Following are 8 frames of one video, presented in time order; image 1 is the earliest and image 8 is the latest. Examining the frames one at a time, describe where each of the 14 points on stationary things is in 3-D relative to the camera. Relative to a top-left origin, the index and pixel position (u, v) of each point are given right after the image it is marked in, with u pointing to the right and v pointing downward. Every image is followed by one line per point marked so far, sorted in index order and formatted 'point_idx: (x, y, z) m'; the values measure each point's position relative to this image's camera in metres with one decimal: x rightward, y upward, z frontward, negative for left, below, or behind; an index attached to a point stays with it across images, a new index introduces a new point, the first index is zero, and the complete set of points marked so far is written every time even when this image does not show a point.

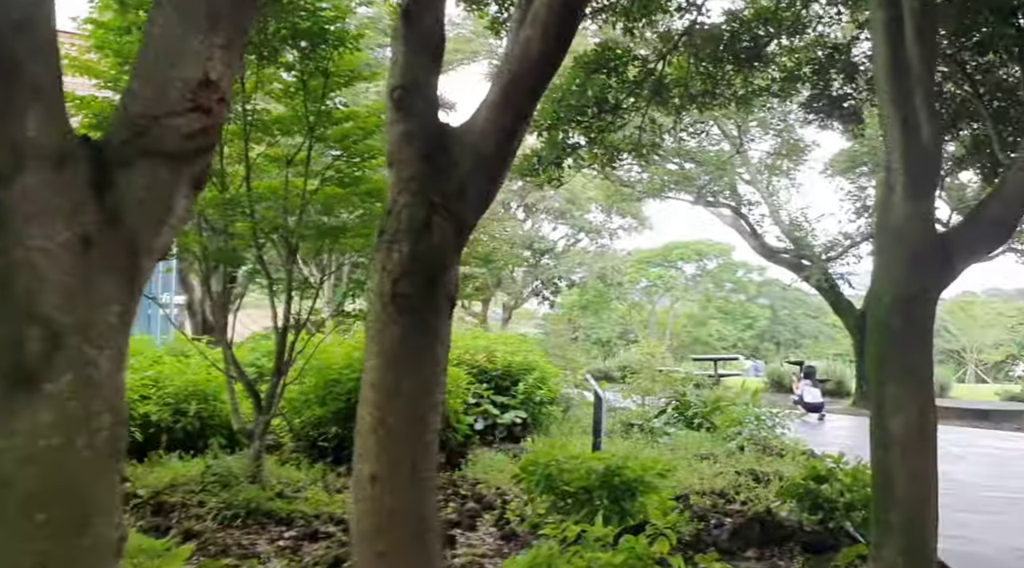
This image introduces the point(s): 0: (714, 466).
0: (+1.6, -1.5, +6.7) m
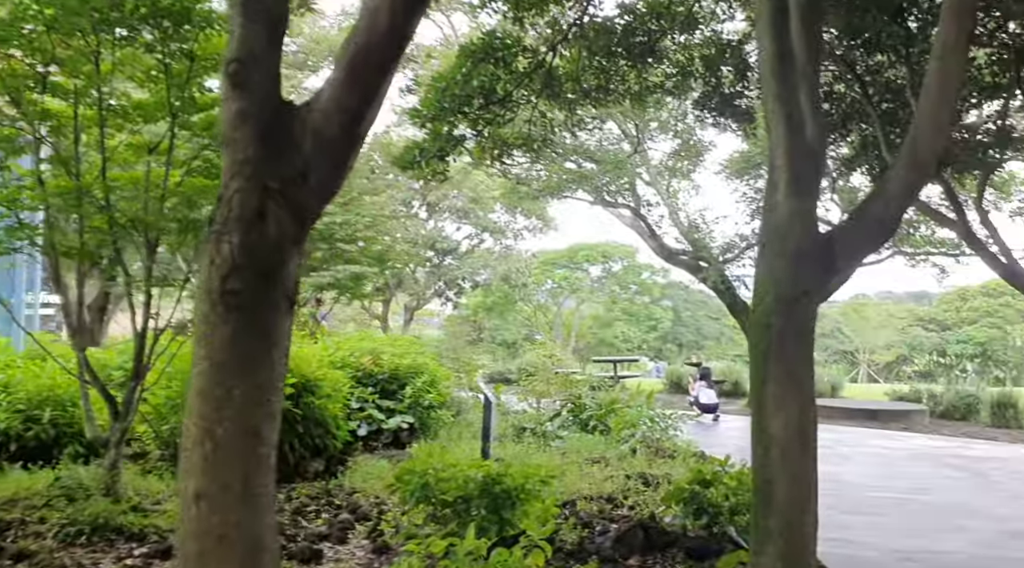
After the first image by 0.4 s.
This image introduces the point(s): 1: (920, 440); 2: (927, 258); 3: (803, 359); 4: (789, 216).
0: (+0.7, -1.5, +6.6) m
1: (+4.6, -1.8, +9.3) m
2: (+6.3, +0.4, +12.6) m
3: (+1.4, -0.4, +3.9) m
4: (+1.3, +0.3, +4.0) m
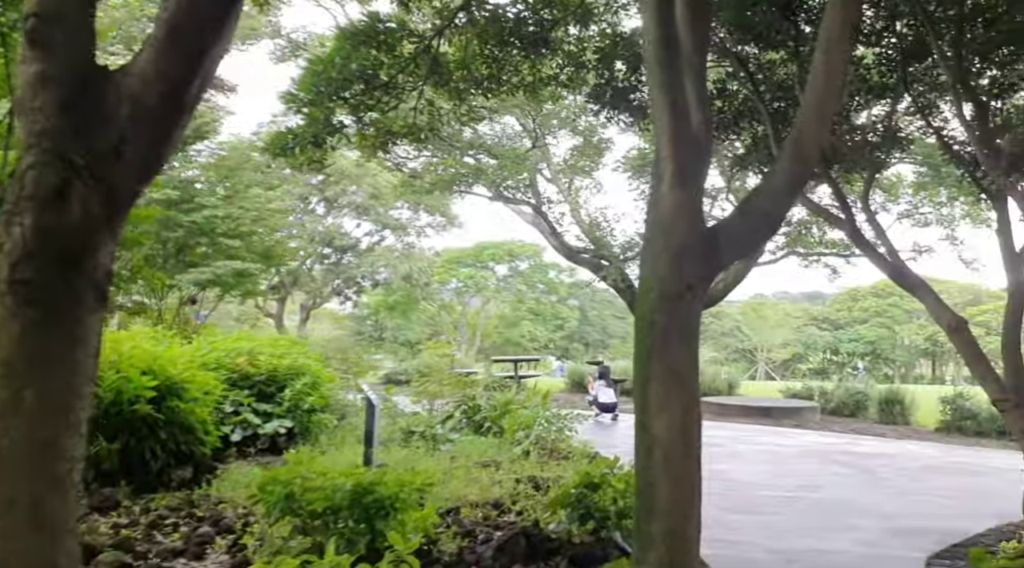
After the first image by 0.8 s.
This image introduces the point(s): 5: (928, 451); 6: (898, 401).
0: (-0.1, -1.5, +6.3) m
1: (+3.4, -1.8, +9.5) m
2: (+4.8, +0.4, +12.9) m
3: (+0.8, -0.3, +3.8) m
4: (+0.8, +0.4, +3.8) m
5: (+4.4, -1.8, +8.6) m
6: (+5.5, -1.7, +11.6) m
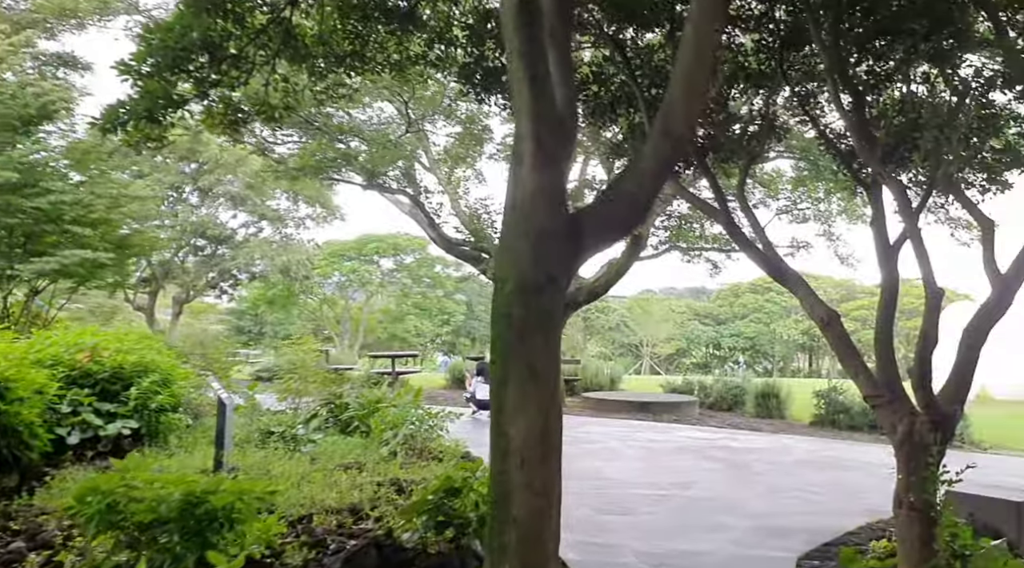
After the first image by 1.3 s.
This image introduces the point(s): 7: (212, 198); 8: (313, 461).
0: (-1.1, -1.4, +5.9) m
1: (+2.0, -1.7, +9.5) m
2: (+3.0, +0.5, +13.1) m
3: (+0.1, -0.3, +3.5) m
4: (+0.1, +0.4, +3.5) m
5: (+3.1, -1.7, +8.7) m
6: (+3.8, -1.6, +11.9) m
7: (-5.9, +1.7, +16.2) m
8: (-1.6, -1.4, +6.4) m
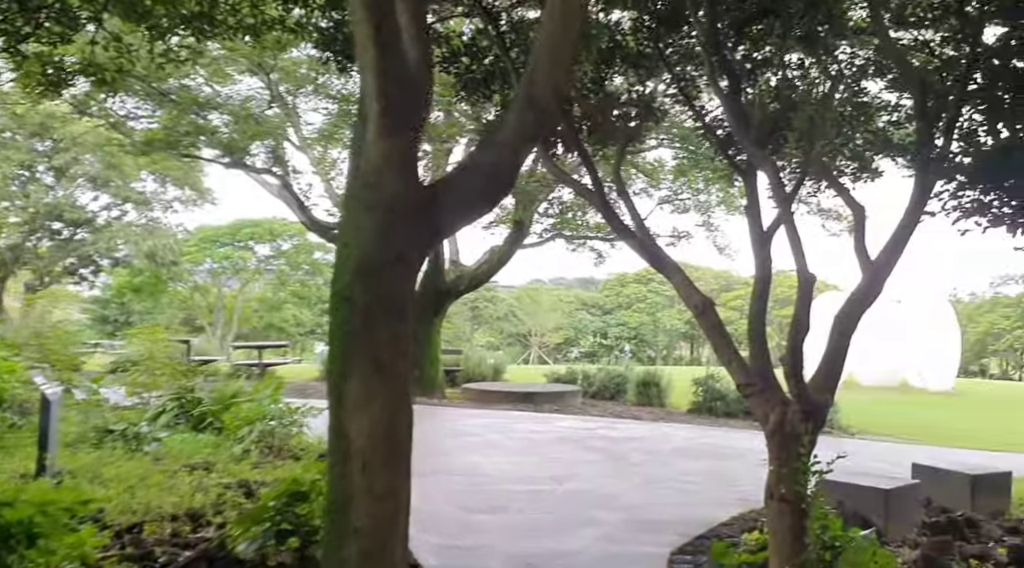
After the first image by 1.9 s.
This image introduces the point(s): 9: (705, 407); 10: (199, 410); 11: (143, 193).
0: (-2.0, -1.3, +5.4) m
1: (+0.6, -1.6, +9.3) m
2: (+1.1, +0.7, +13.0) m
3: (-0.4, -0.2, +3.1) m
4: (-0.5, +0.5, +3.1) m
5: (+1.8, -1.6, +8.7) m
6: (+2.1, -1.4, +11.9) m
7: (-8.1, +2.0, +14.9) m
8: (-2.5, -1.3, +5.8) m
9: (+2.5, -1.6, +10.7) m
10: (-2.7, -1.1, +7.0) m
11: (-7.0, +1.8, +15.5) m
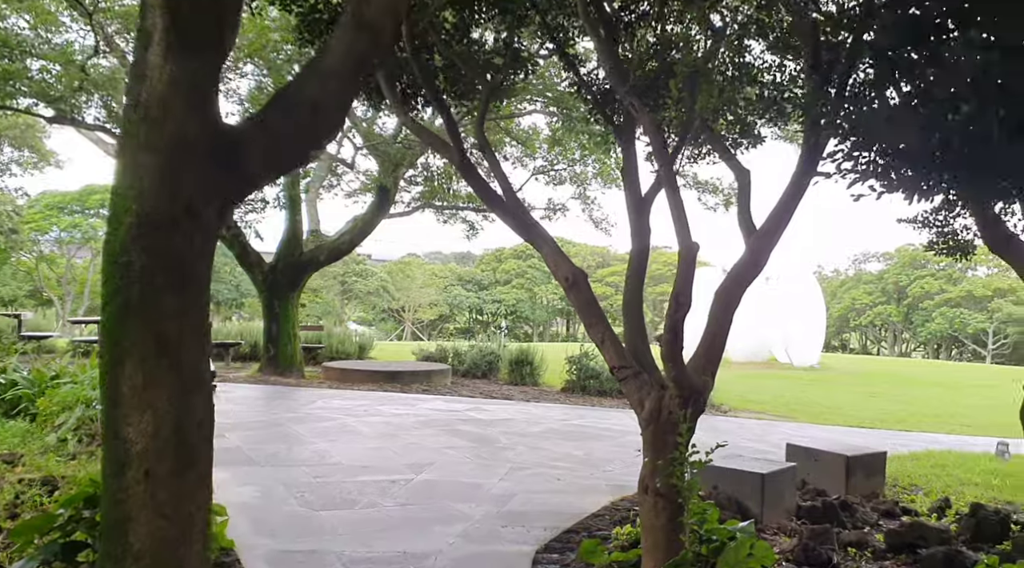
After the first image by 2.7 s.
0: (-2.9, -1.1, +4.5) m
1: (-0.8, -1.3, +8.8) m
2: (-0.8, +1.1, +12.4) m
3: (-1.0, -0.1, +2.4) m
4: (-1.0, +0.6, +2.4) m
5: (+0.4, -1.3, +8.3) m
6: (+0.2, -1.1, +11.5) m
7: (-10.2, +2.5, +12.9) m
8: (-3.4, -1.1, +4.8) m
9: (+0.9, -1.3, +10.4) m
10: (-3.7, -0.8, +6.0) m
11: (-9.2, +2.3, +13.6) m
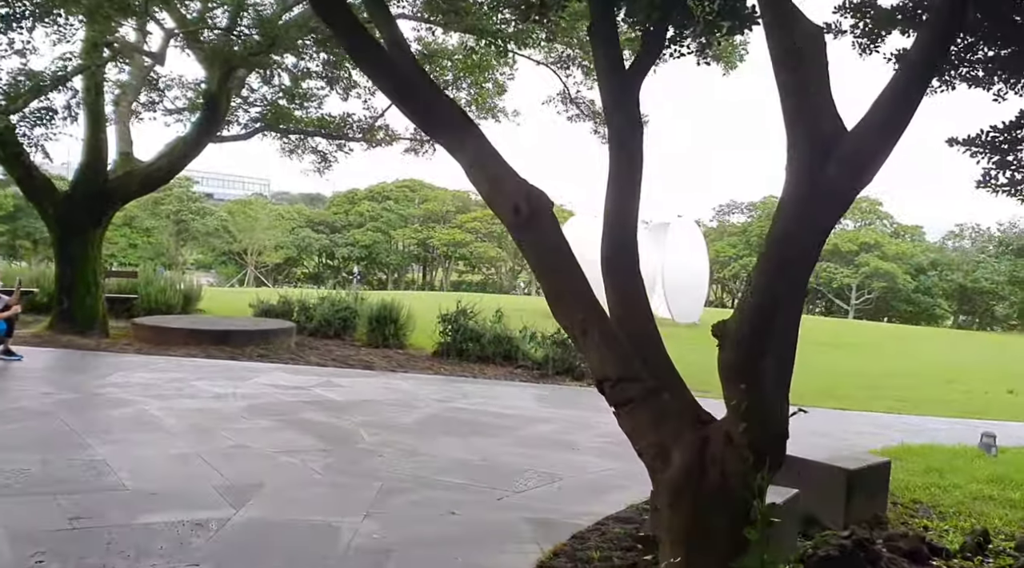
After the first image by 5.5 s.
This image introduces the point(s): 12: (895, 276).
0: (-3.2, -0.8, +2.3) m
1: (-2.0, -0.8, +6.9) m
2: (-2.6, +1.8, +10.3) m
3: (-1.0, 0.0, +0.6) m
4: (-1.0, +0.7, +0.5) m
5: (-0.7, -0.8, +6.7) m
6: (-1.5, -0.4, +9.8) m
7: (-11.9, +3.4, +9.0) m
8: (-3.9, -0.8, +2.5) m
9: (-0.6, -0.7, +8.8) m
10: (-4.4, -0.5, +3.6) m
11: (-11.0, +3.2, +10.0) m
12: (+8.7, +0.2, +18.7) m
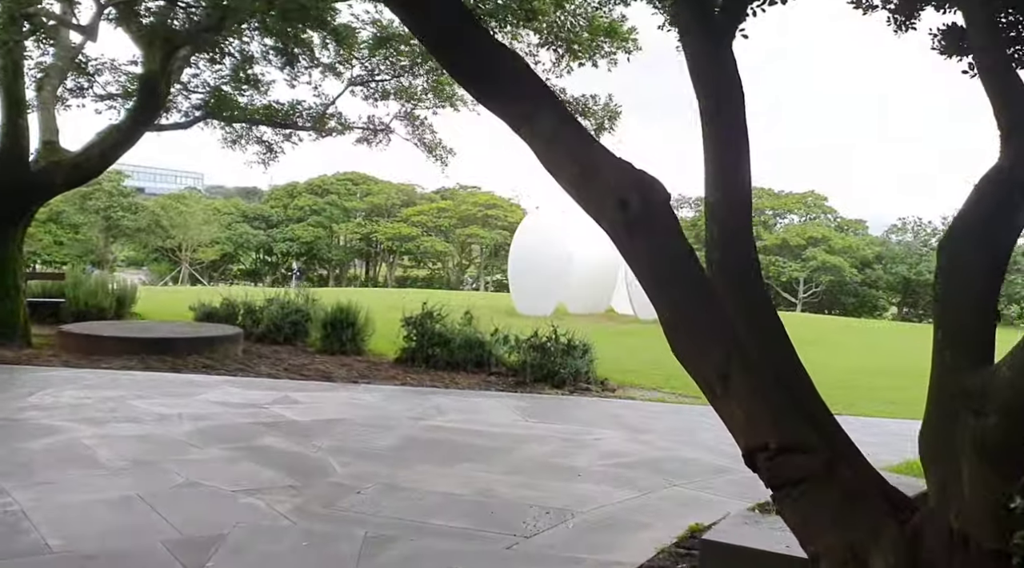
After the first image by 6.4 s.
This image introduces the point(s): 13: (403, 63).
0: (-3.1, -0.9, +1.5) m
1: (-2.2, -0.8, +6.2) m
2: (-3.0, +1.8, +9.5) m
3: (-0.7, -0.1, -0.1) m
4: (-0.8, +0.6, -0.1) m
5: (-0.9, -0.9, +6.0) m
6: (-1.8, -0.4, +9.1) m
7: (-12.2, +3.2, +7.5) m
8: (-3.7, -0.9, +1.7) m
9: (-0.9, -0.7, +8.1) m
10: (-4.3, -0.6, +2.7) m
11: (-11.4, +3.1, +8.5) m
12: (+7.6, +0.3, +18.6) m
13: (-1.2, +2.5, +9.4) m
